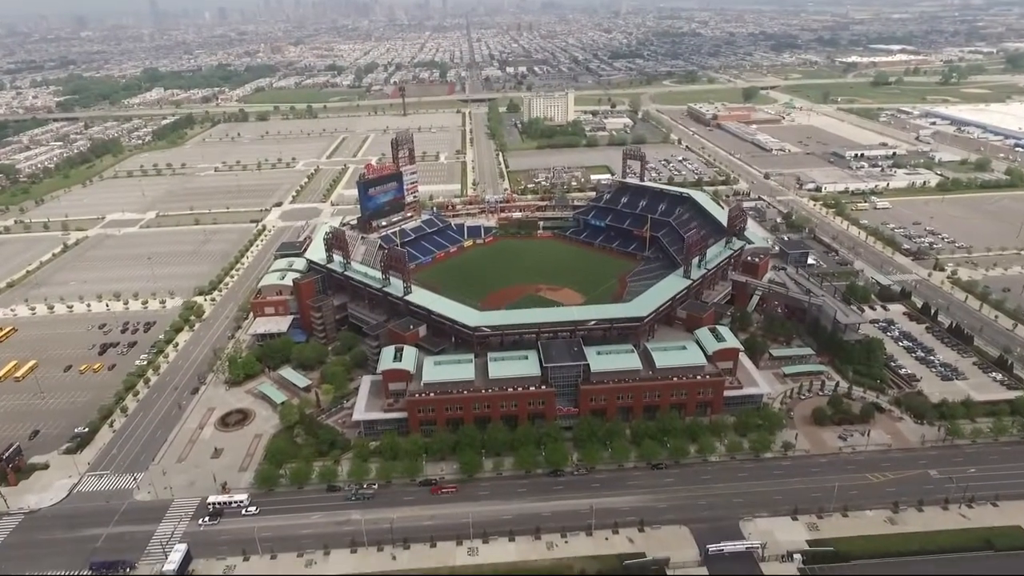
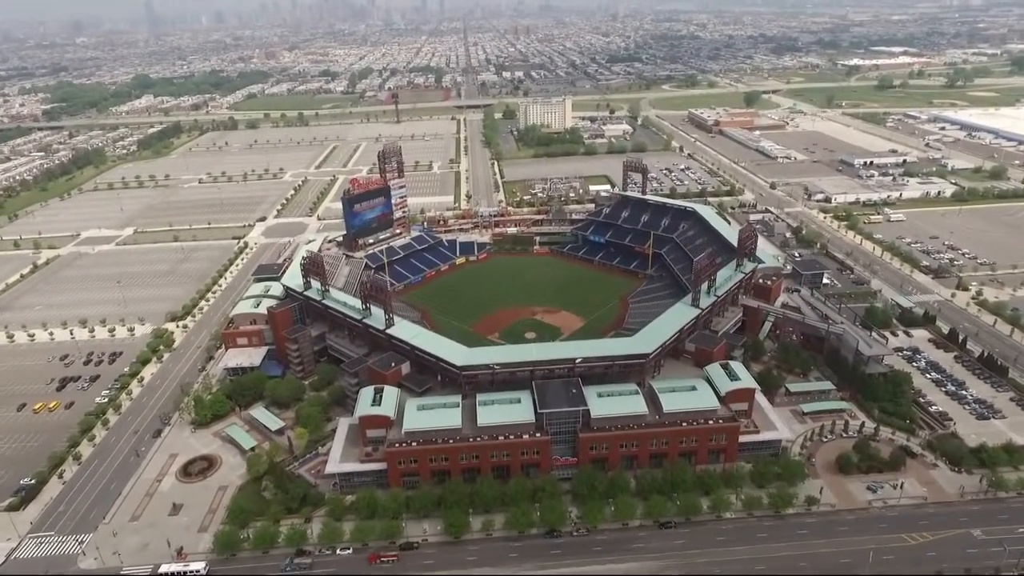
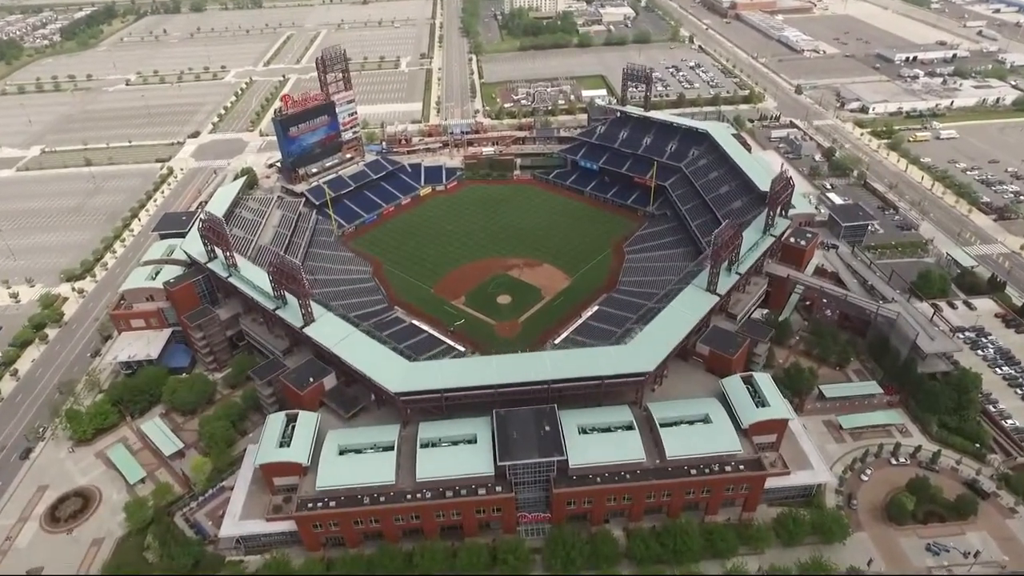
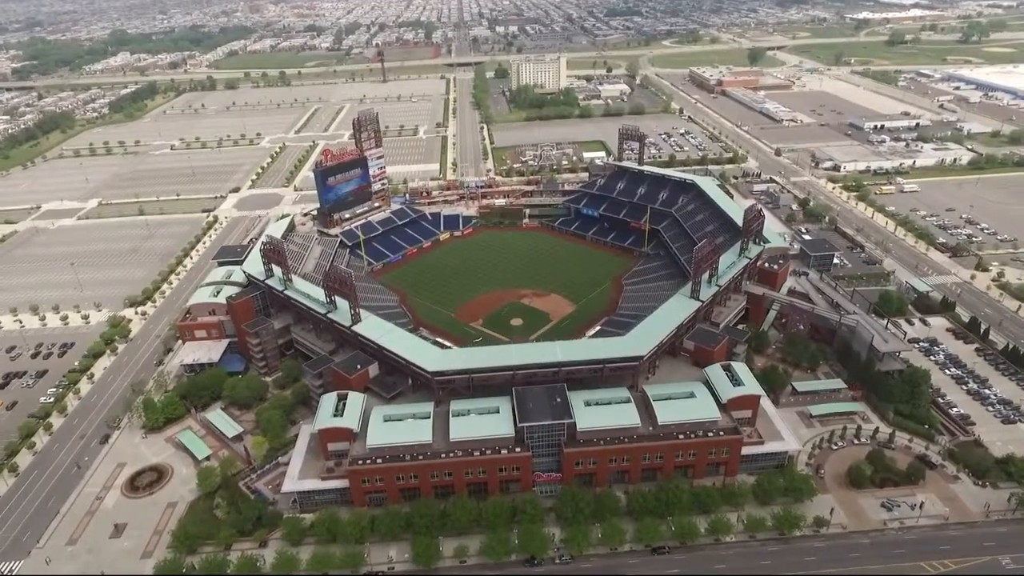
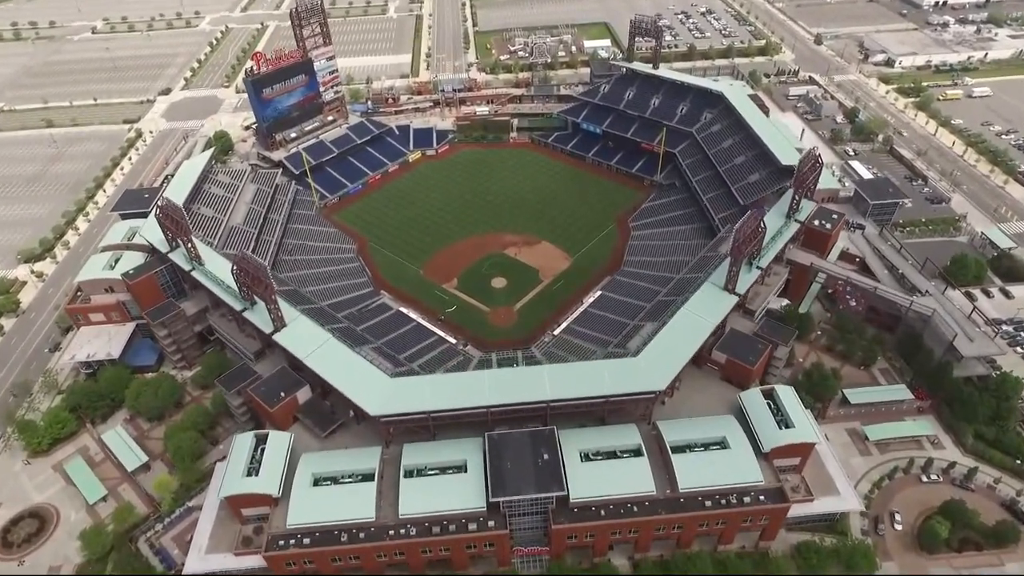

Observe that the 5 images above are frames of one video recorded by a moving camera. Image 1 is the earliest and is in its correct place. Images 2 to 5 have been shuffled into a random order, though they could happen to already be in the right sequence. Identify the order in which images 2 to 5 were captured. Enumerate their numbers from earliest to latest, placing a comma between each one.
2, 4, 3, 5
